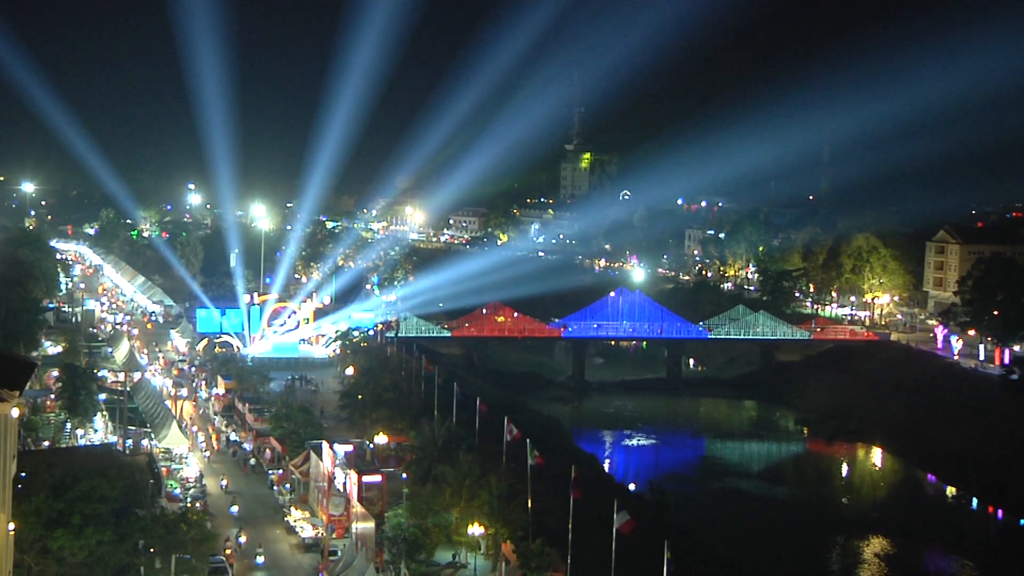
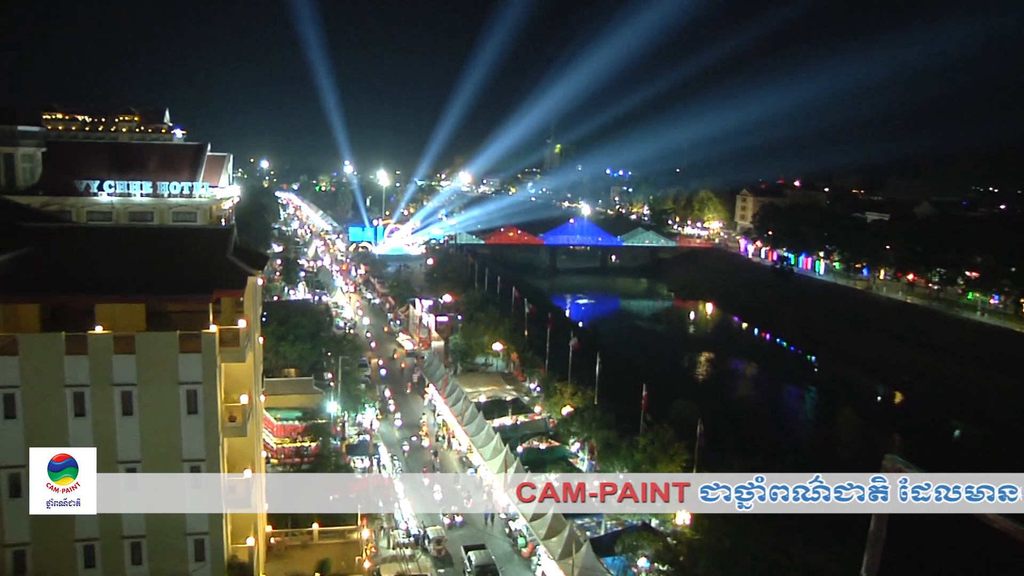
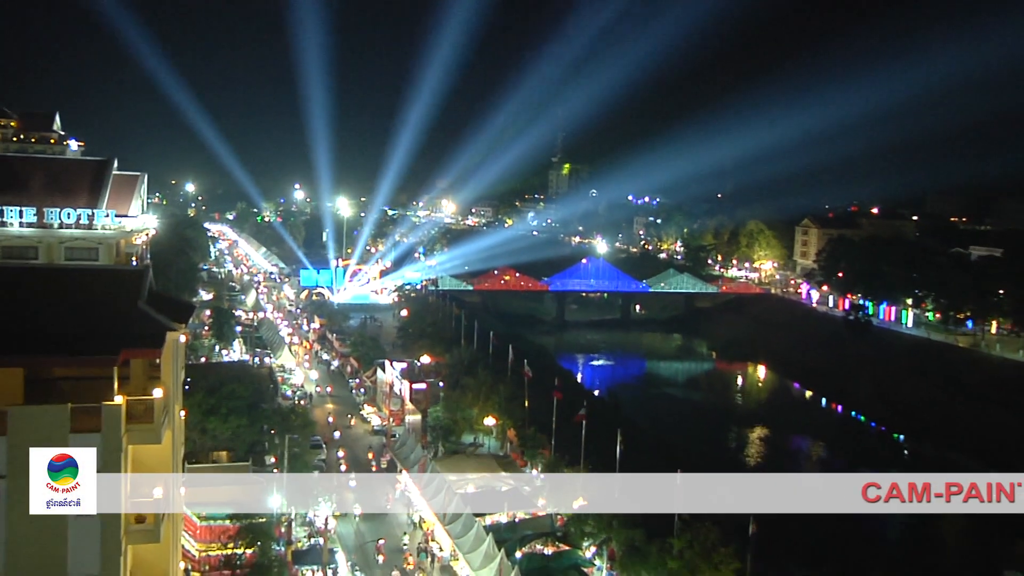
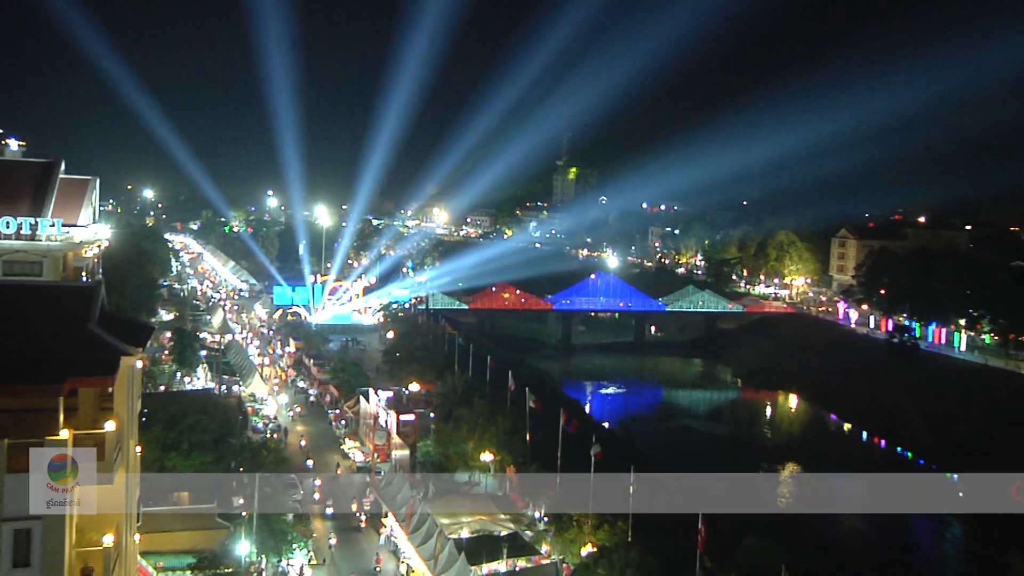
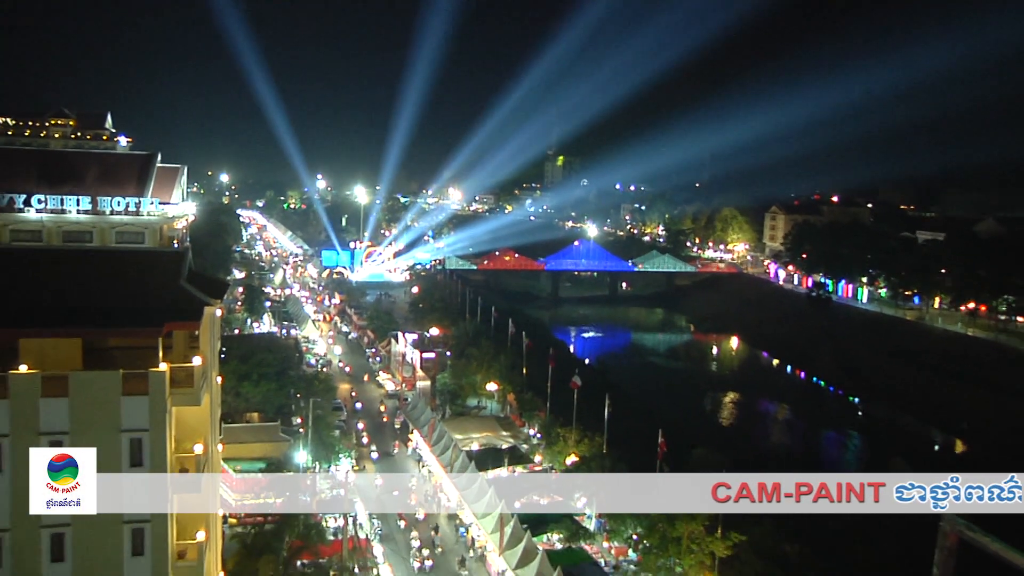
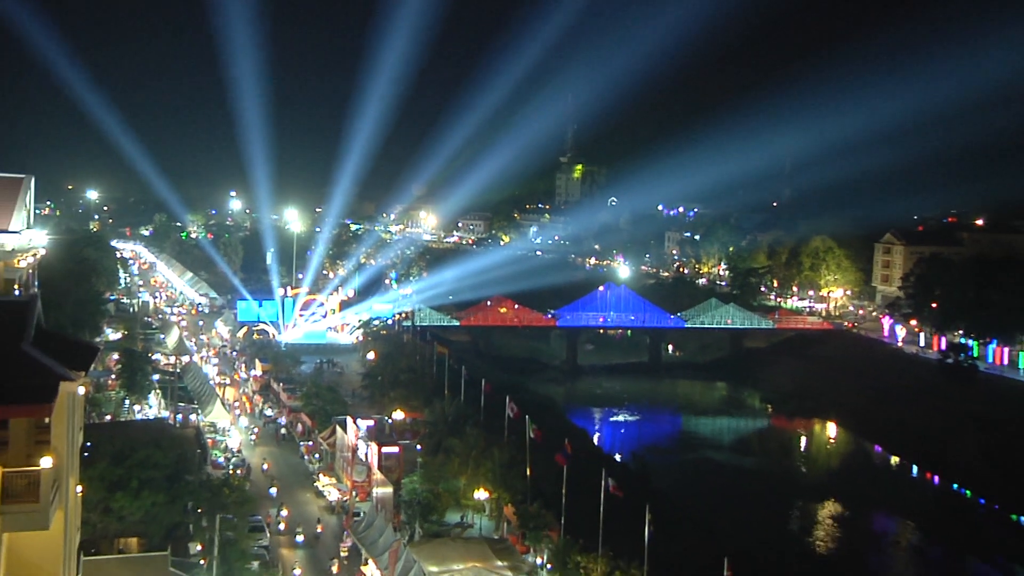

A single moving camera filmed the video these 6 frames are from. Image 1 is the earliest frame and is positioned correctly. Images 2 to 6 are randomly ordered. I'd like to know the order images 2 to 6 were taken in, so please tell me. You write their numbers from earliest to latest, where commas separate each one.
6, 4, 3, 5, 2
